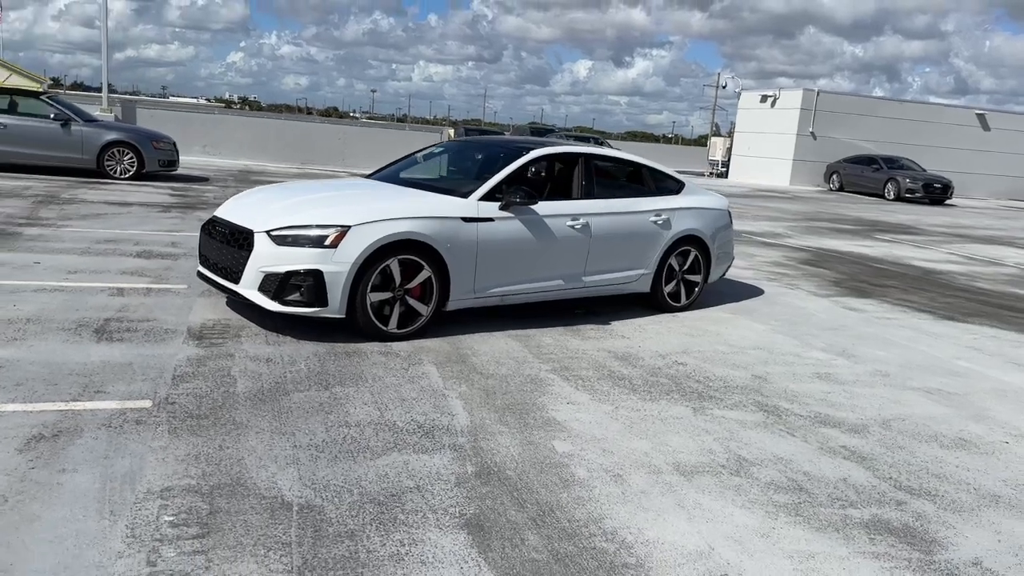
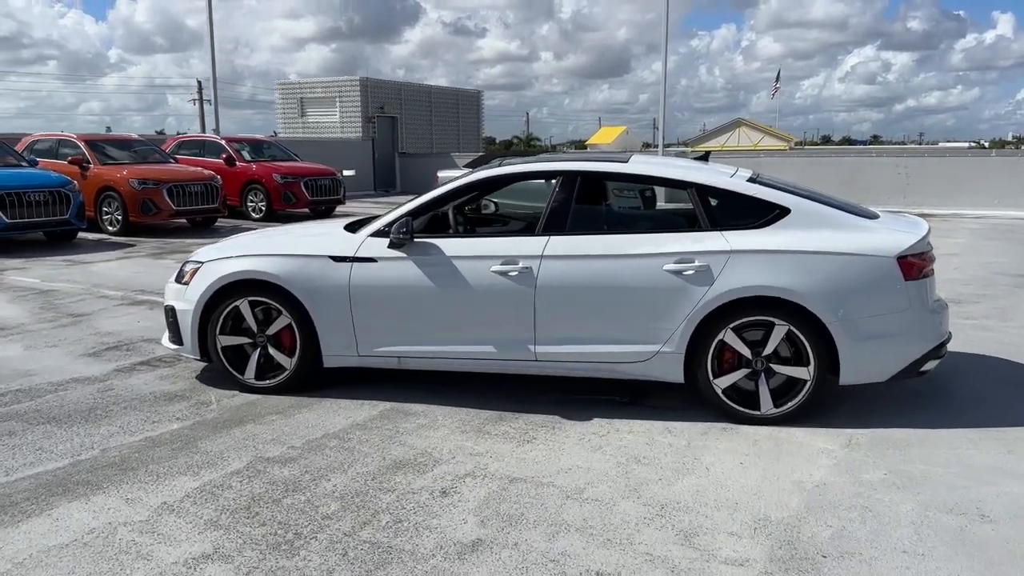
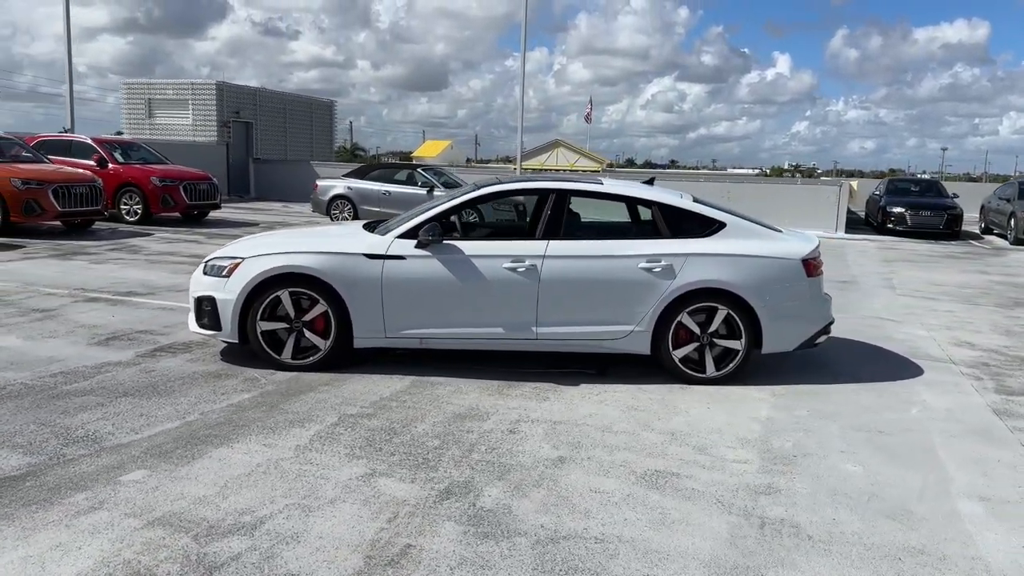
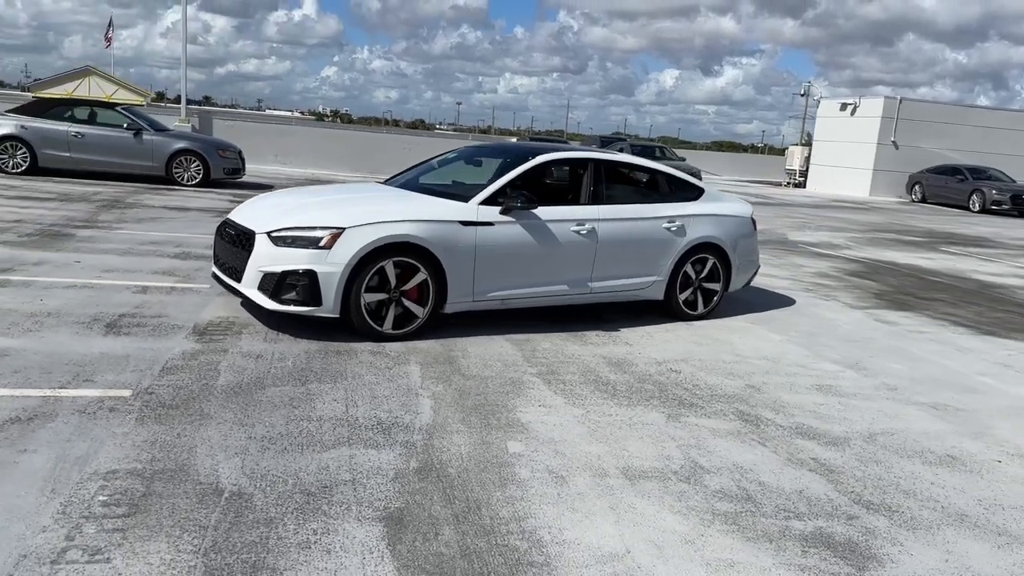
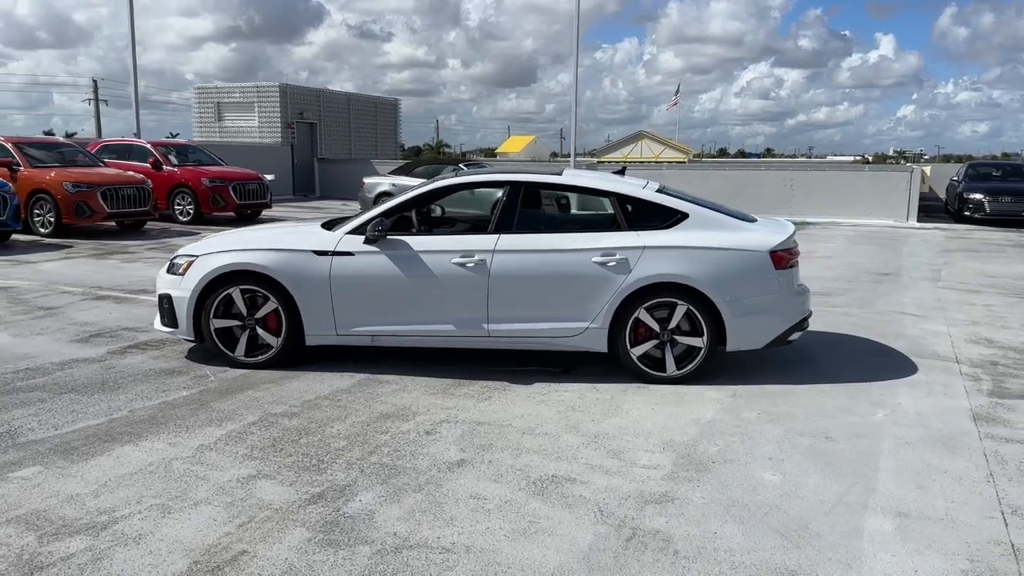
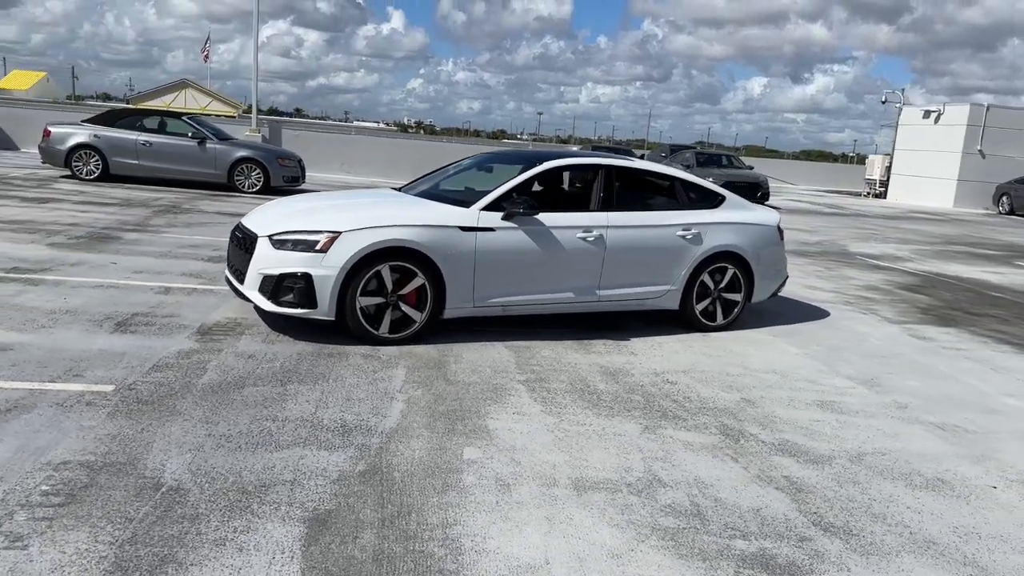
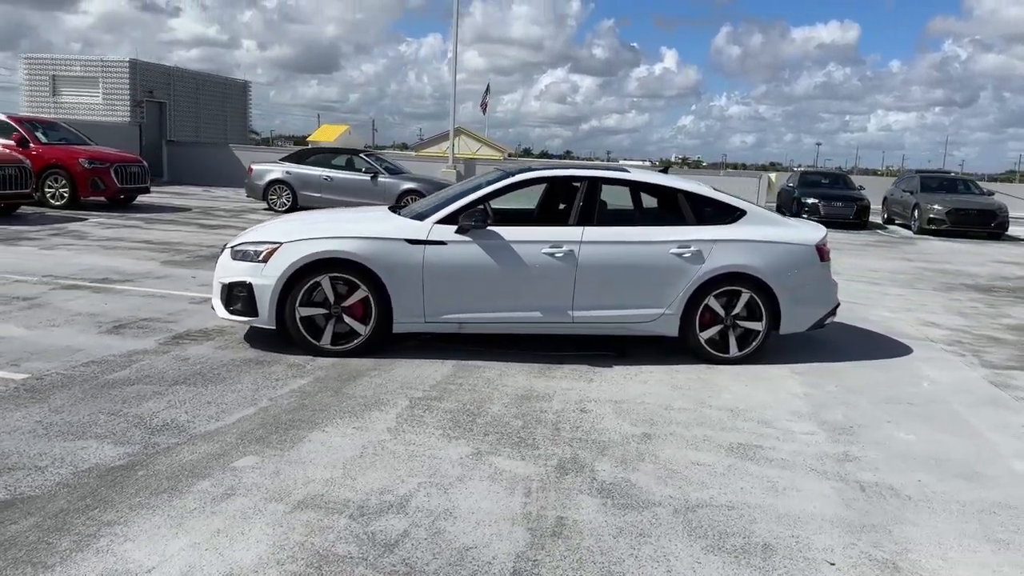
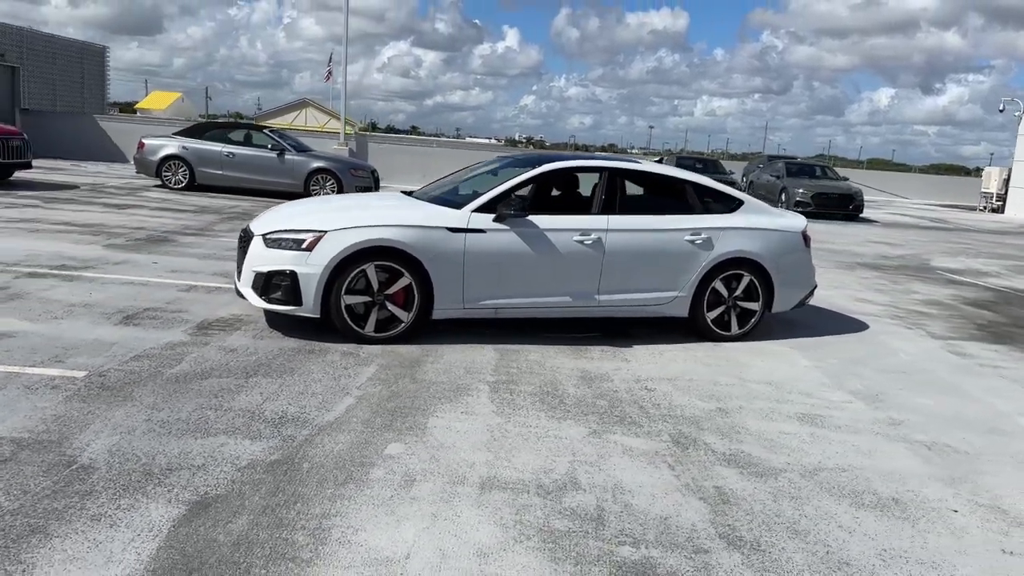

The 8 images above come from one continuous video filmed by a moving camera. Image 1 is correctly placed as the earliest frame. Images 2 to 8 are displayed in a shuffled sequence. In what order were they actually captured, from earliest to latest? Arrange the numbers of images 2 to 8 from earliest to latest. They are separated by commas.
4, 6, 8, 7, 3, 5, 2
